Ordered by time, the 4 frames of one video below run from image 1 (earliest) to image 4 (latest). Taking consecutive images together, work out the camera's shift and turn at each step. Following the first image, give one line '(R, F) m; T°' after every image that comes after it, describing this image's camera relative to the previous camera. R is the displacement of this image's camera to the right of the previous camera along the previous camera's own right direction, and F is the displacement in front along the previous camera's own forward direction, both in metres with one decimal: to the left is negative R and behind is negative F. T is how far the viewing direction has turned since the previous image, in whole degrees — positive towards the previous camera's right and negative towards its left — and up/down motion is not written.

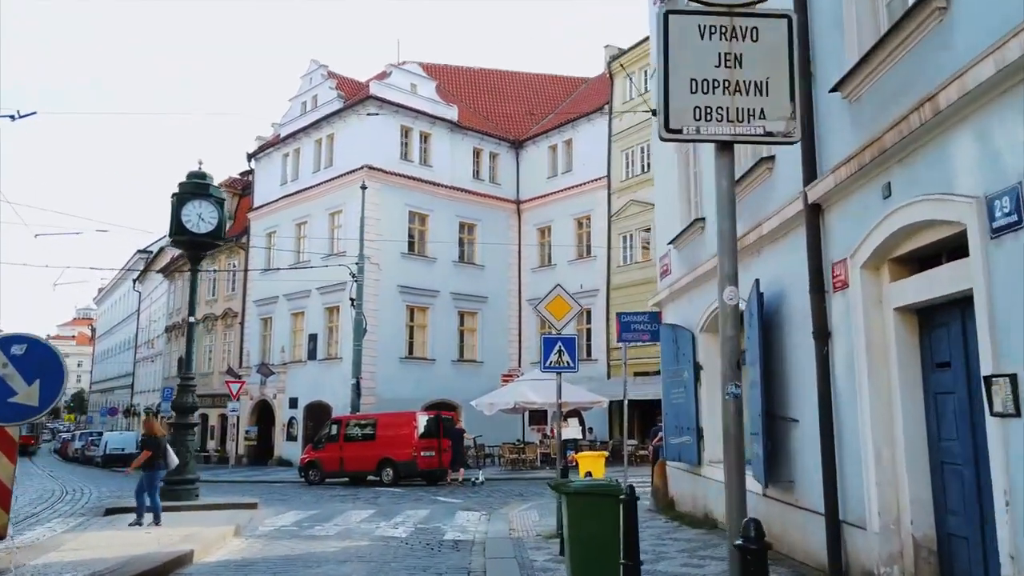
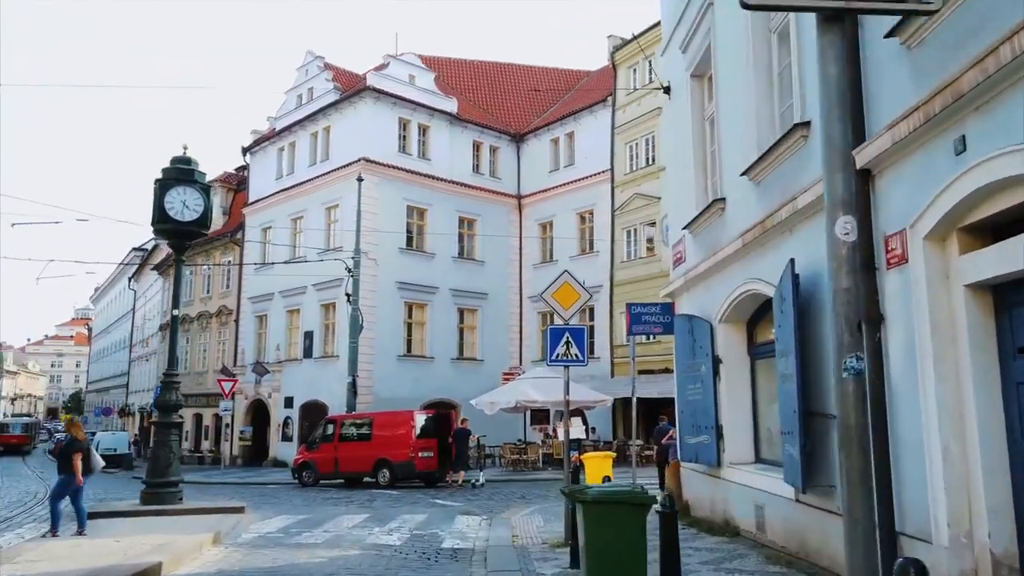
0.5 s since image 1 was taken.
(-0.1, +0.9) m; 0°
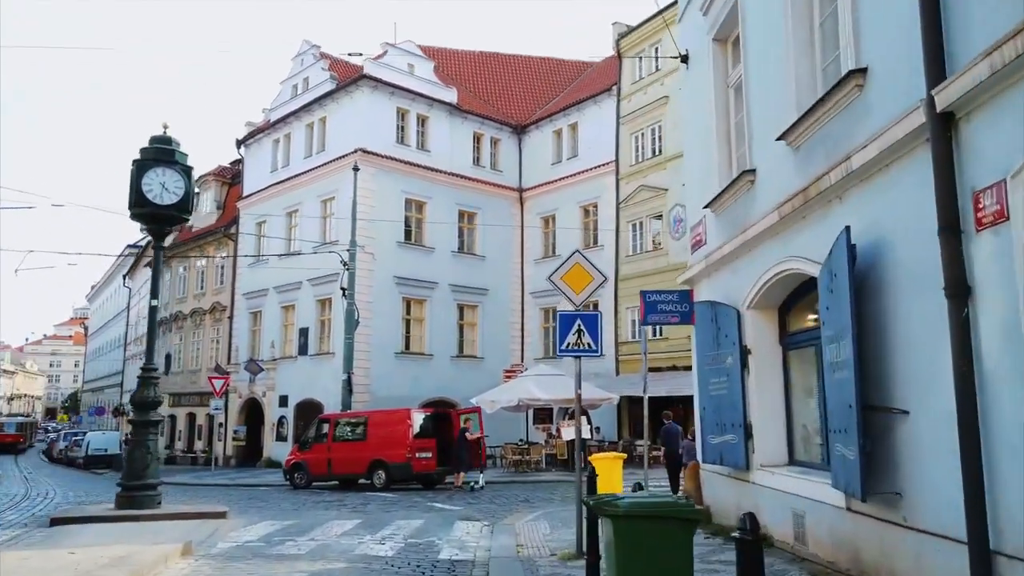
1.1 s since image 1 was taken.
(-0.1, +1.1) m; 0°
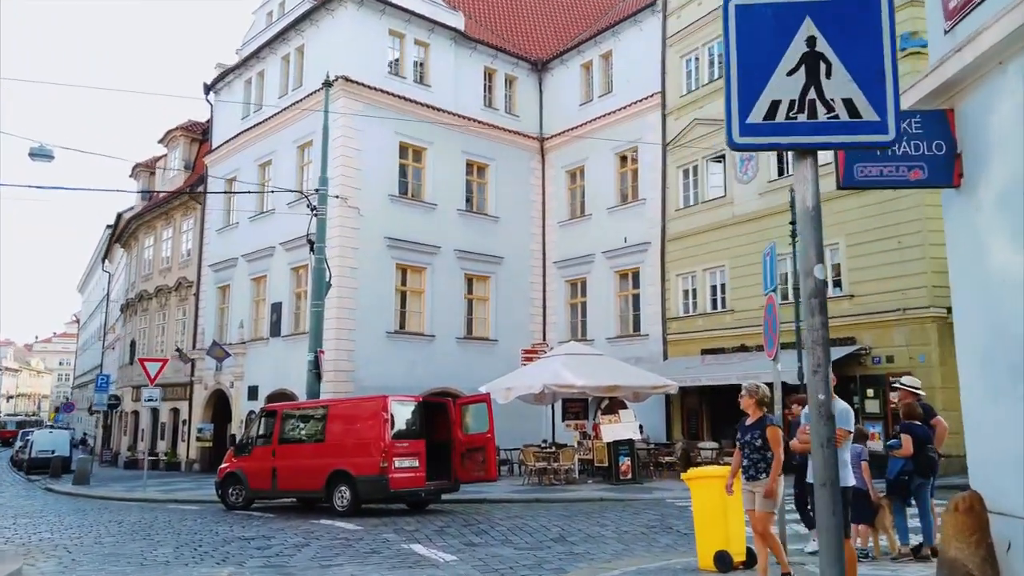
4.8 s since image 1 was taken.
(-0.2, +6.7) m; -1°
